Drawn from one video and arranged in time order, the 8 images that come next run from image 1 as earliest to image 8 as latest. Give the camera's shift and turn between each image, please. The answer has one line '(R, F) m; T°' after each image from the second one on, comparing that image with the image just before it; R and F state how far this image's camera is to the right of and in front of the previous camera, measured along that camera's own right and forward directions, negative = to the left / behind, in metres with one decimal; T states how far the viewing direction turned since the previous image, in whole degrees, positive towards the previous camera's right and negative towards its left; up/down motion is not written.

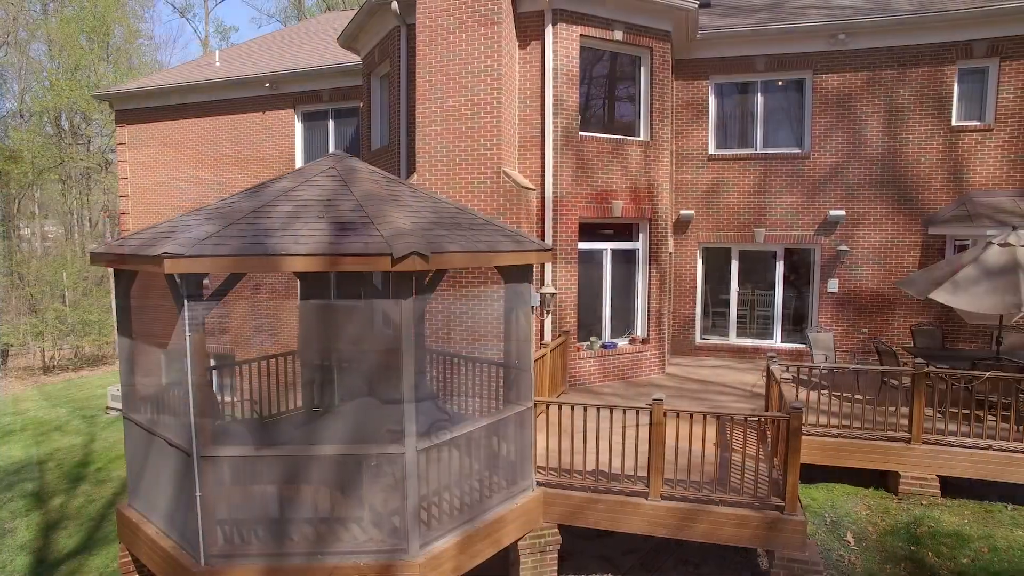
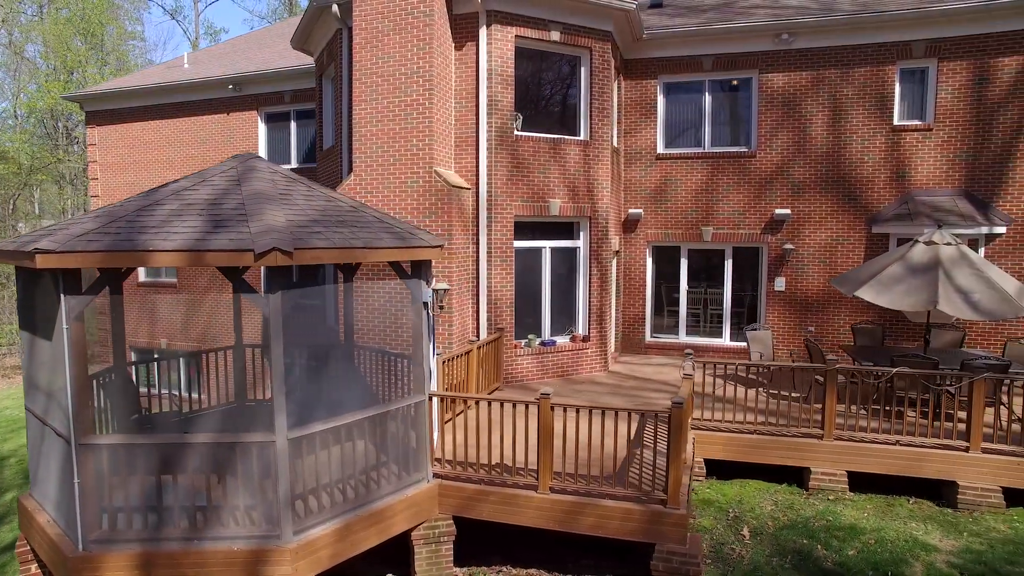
(+1.3, -0.1) m; -1°
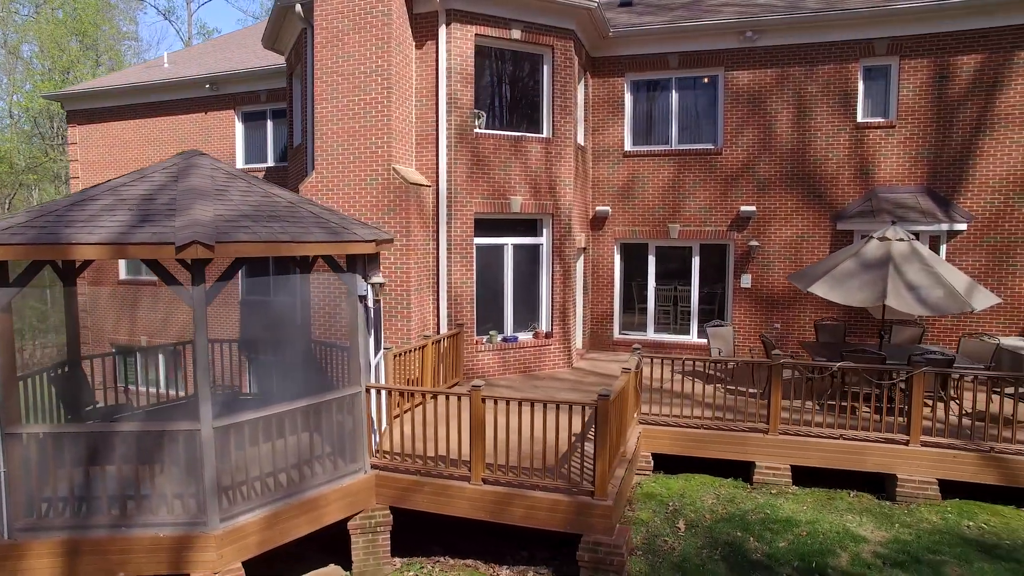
(+0.8, -0.1) m; 0°
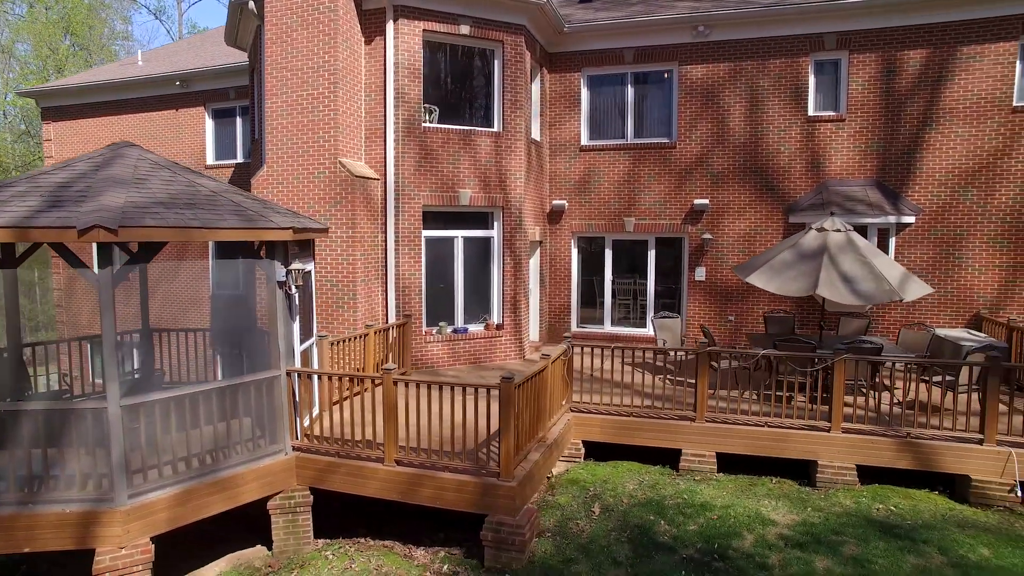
(+1.0, -0.1) m; 0°
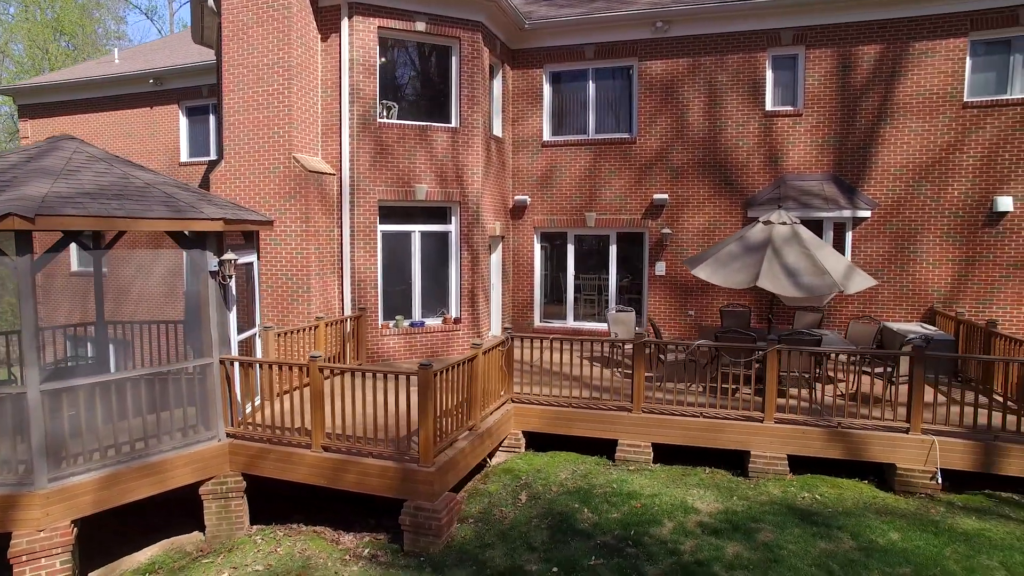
(+0.9, -0.1) m; 0°
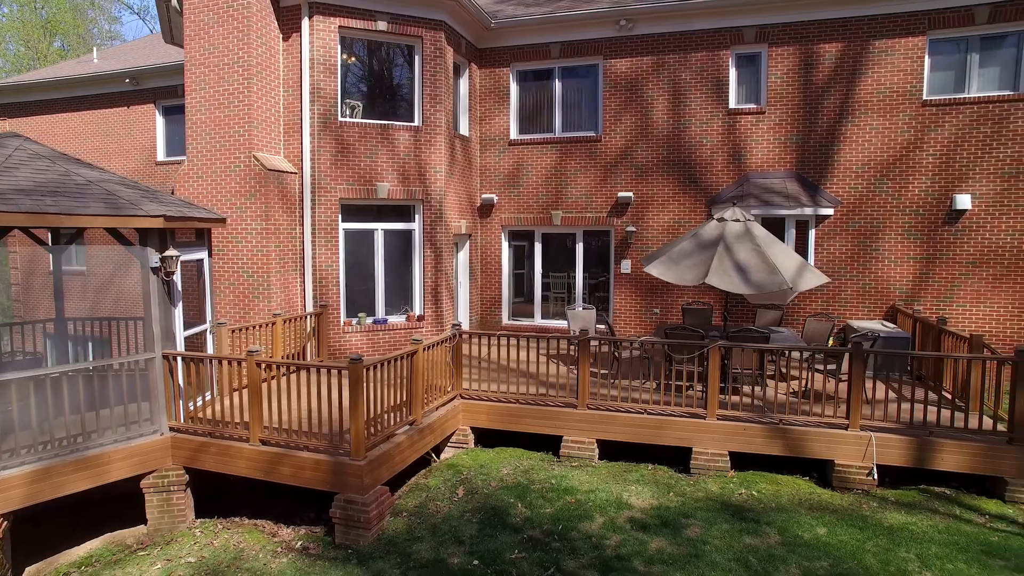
(+0.8, 0.0) m; 0°
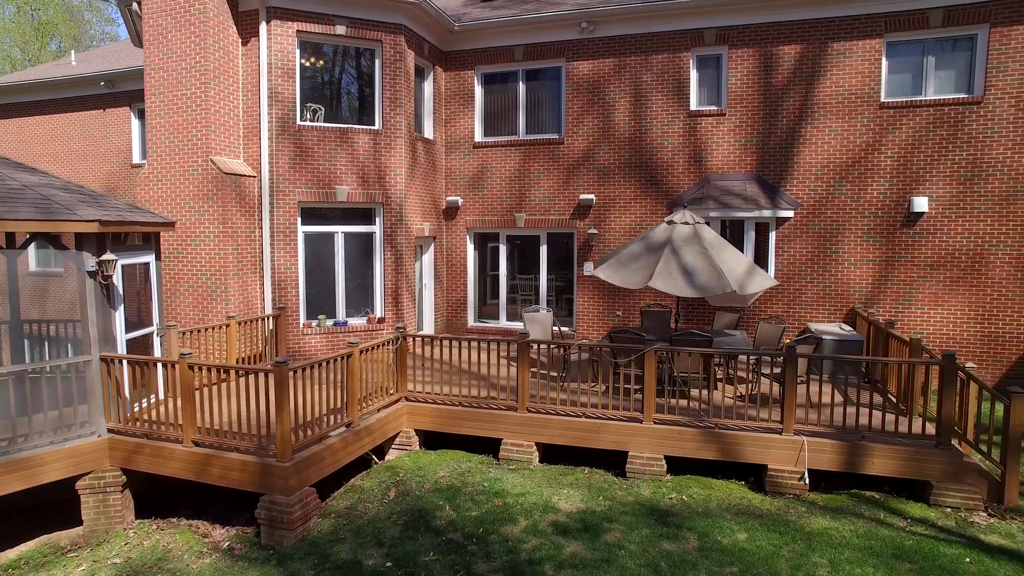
(+0.9, 0.0) m; -1°
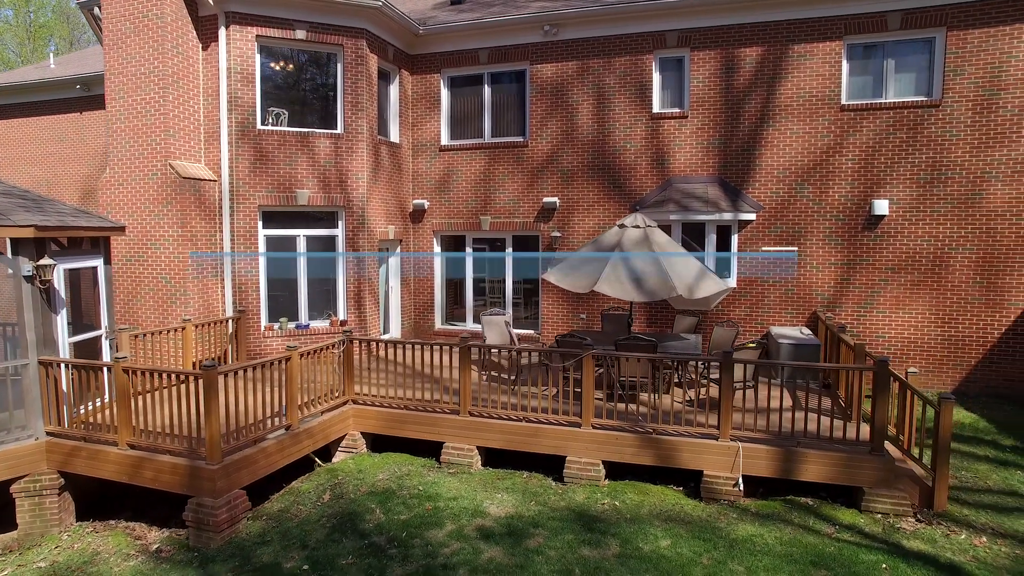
(+0.9, 0.0) m; -1°
